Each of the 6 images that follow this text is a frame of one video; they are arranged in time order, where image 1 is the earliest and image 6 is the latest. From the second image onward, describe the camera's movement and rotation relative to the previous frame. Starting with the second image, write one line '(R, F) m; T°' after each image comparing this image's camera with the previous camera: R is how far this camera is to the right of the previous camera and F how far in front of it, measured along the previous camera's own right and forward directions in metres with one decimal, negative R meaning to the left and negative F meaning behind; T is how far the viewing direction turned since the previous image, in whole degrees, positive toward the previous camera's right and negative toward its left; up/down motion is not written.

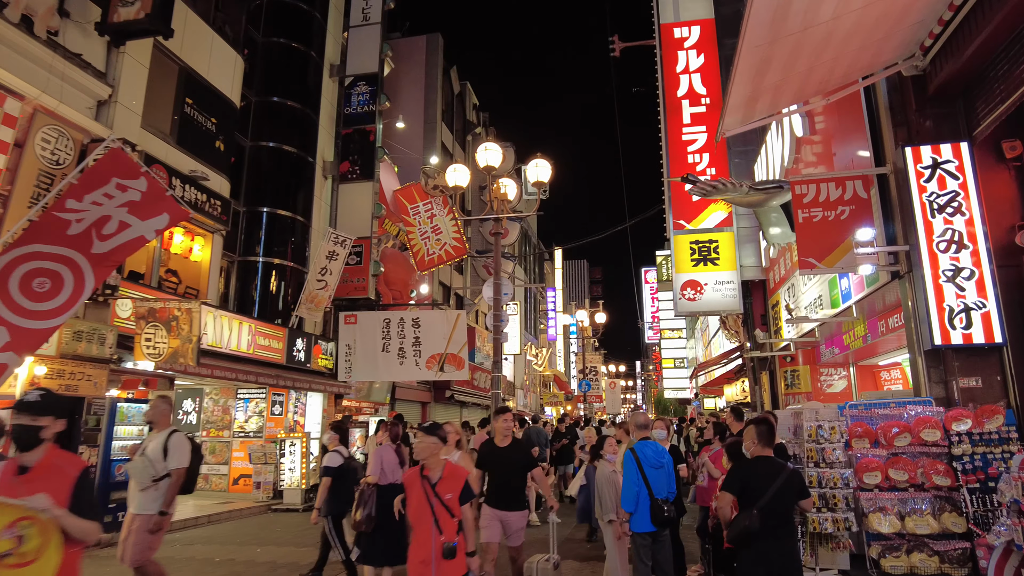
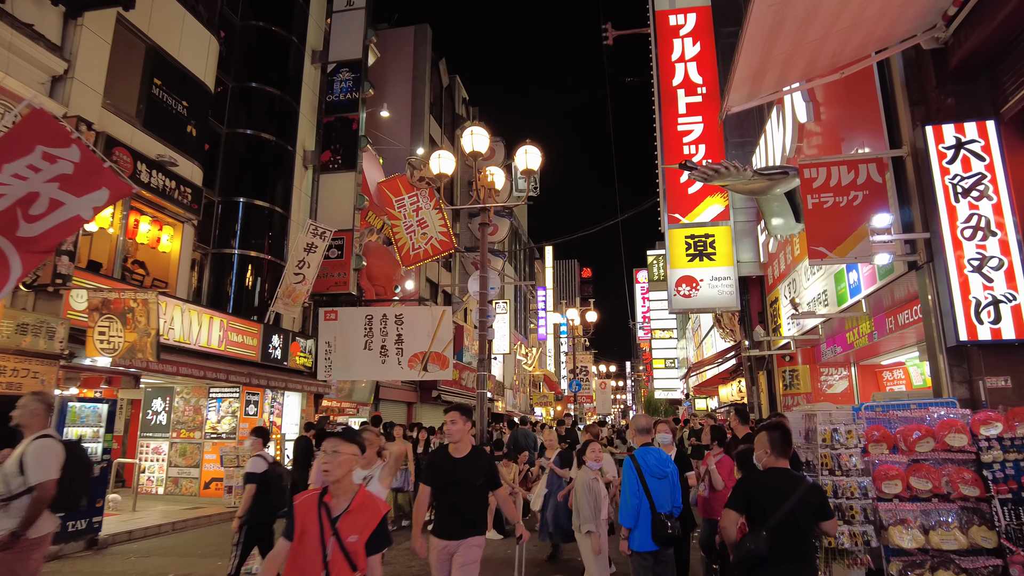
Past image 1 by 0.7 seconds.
(+0.1, +0.6) m; +1°
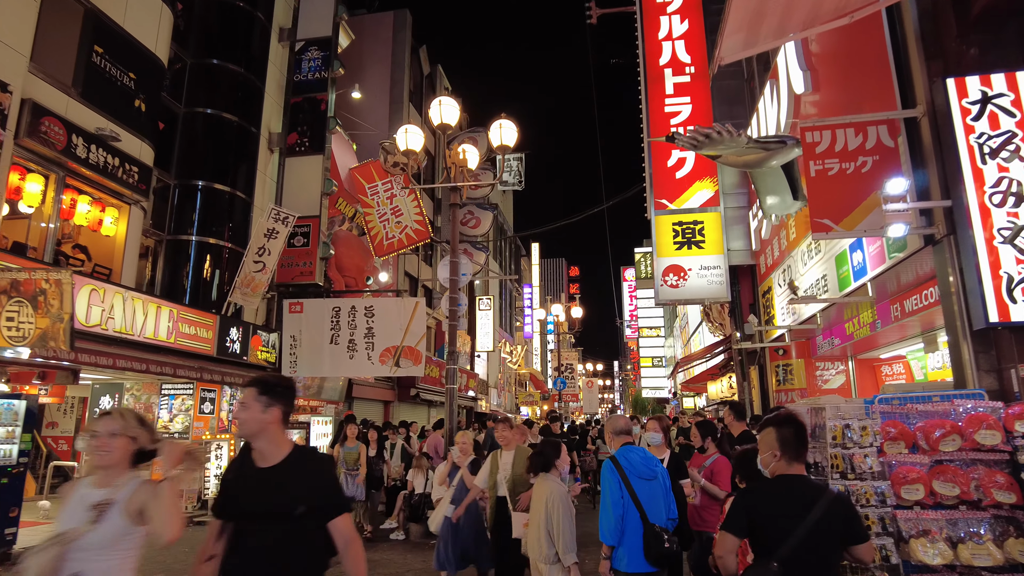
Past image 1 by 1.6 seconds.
(+0.2, +0.8) m; +1°
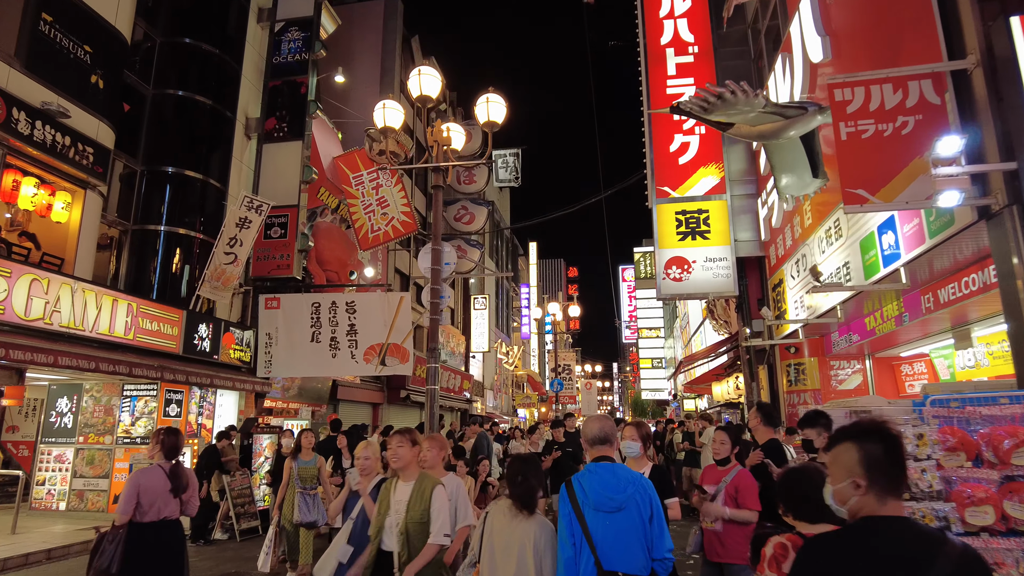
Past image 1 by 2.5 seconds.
(+0.1, +0.9) m; 0°
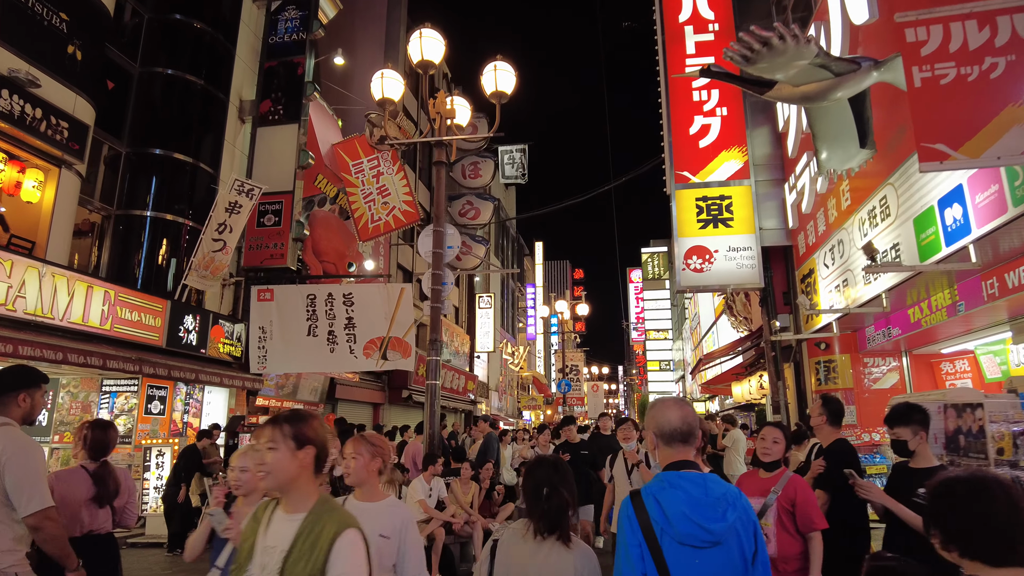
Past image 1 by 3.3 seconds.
(-0.1, +0.8) m; 0°
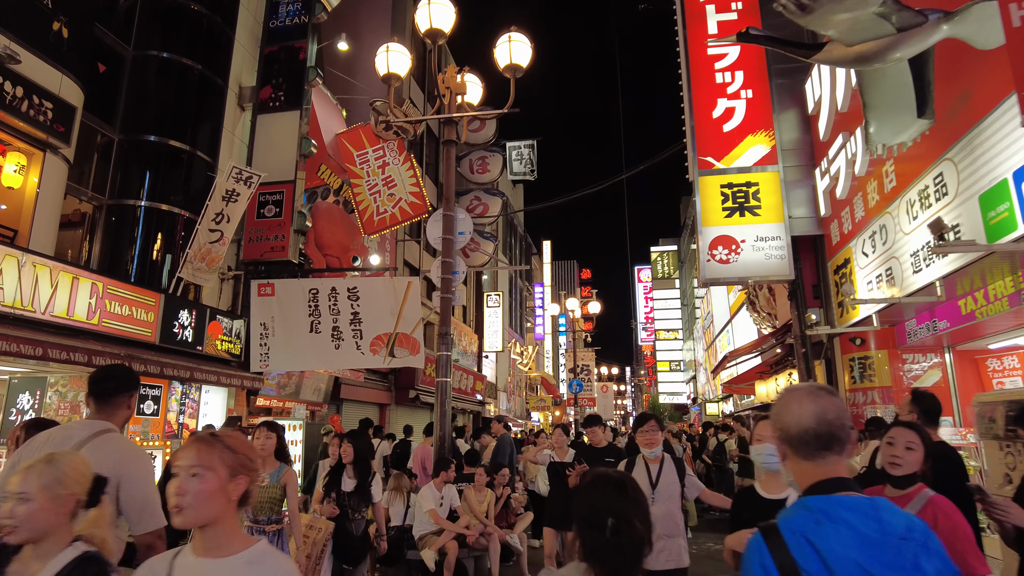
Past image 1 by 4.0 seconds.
(-0.1, +0.6) m; -1°
